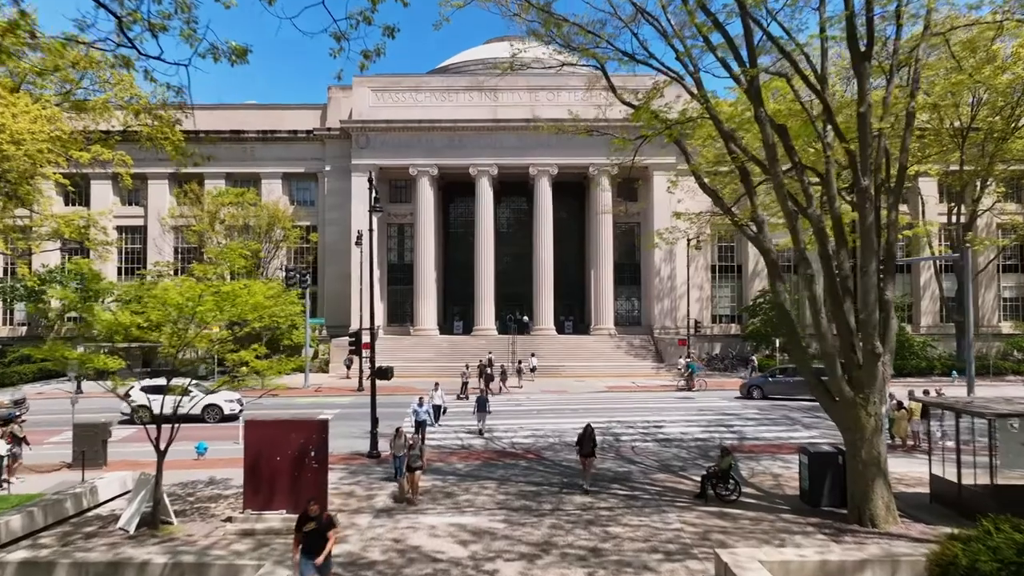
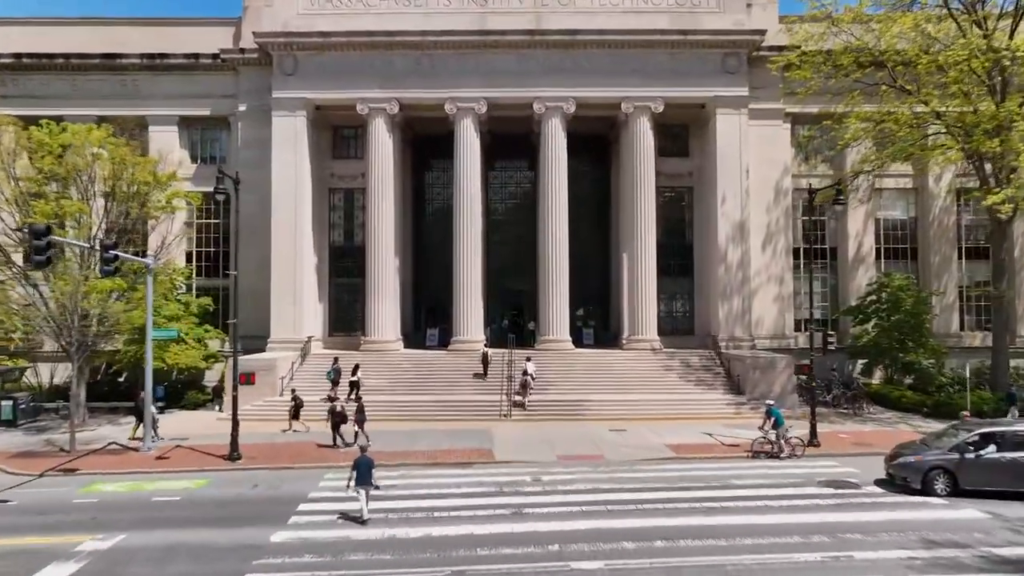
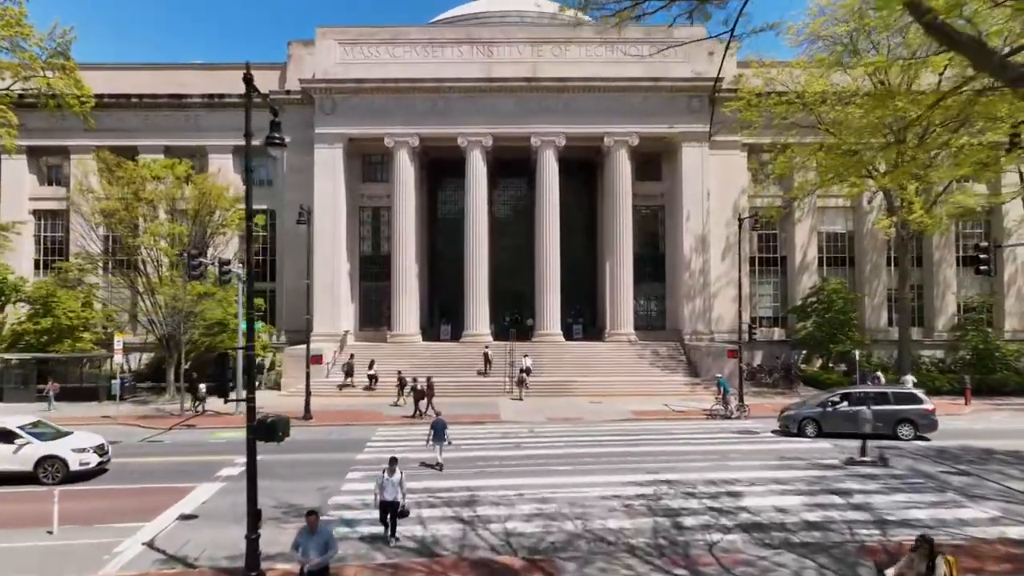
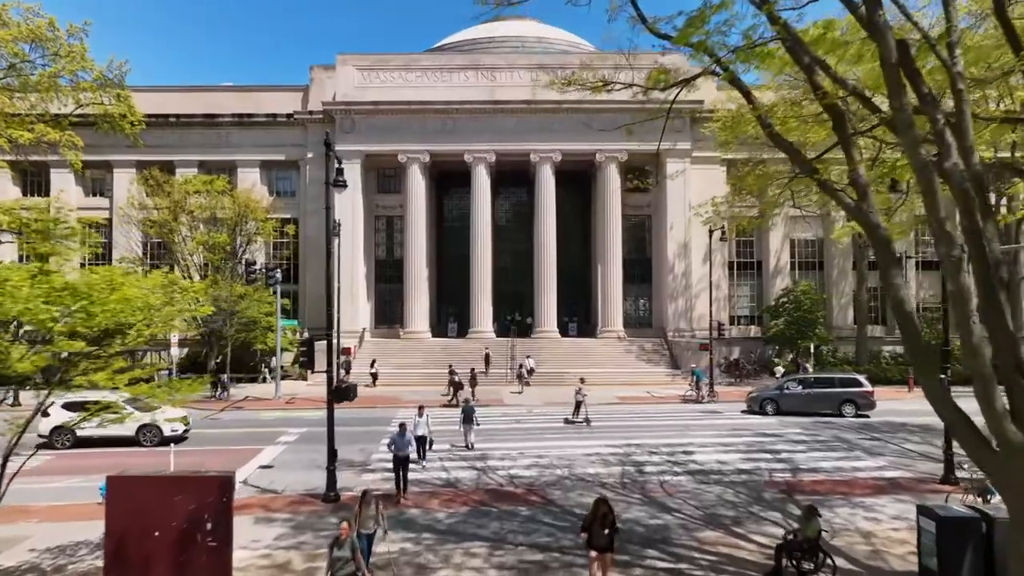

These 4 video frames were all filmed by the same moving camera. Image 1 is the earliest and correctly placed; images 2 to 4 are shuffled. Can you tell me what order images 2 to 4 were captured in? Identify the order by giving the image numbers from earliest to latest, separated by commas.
4, 3, 2
